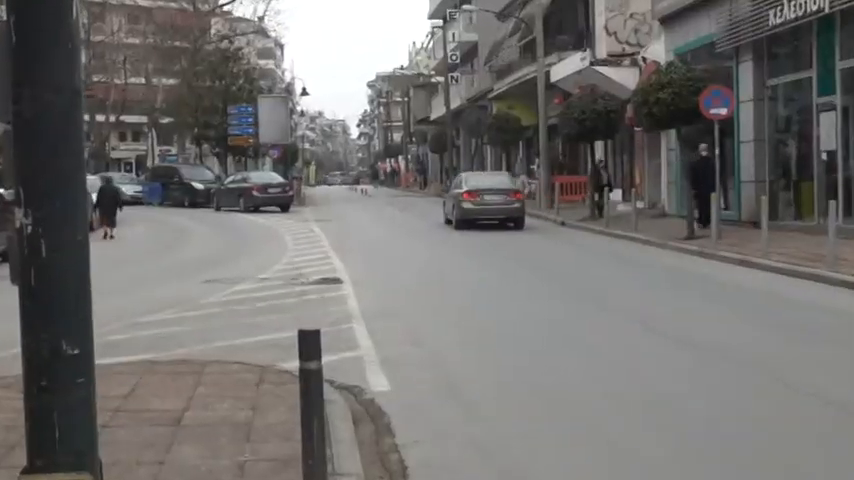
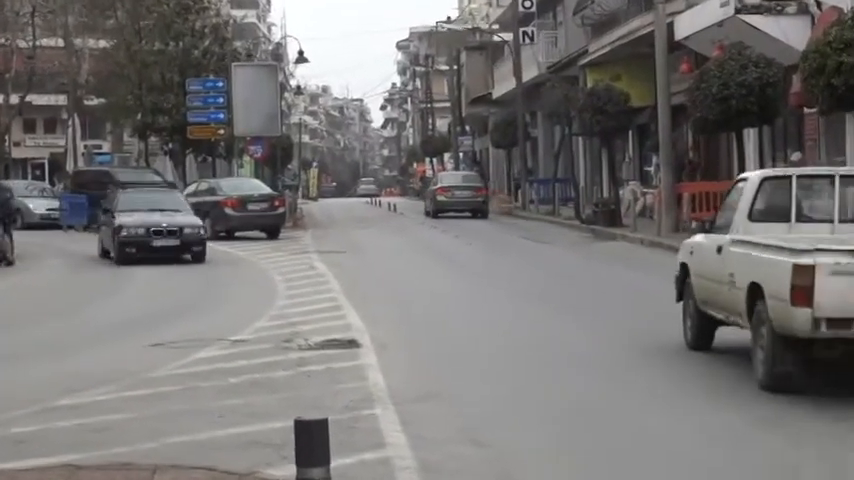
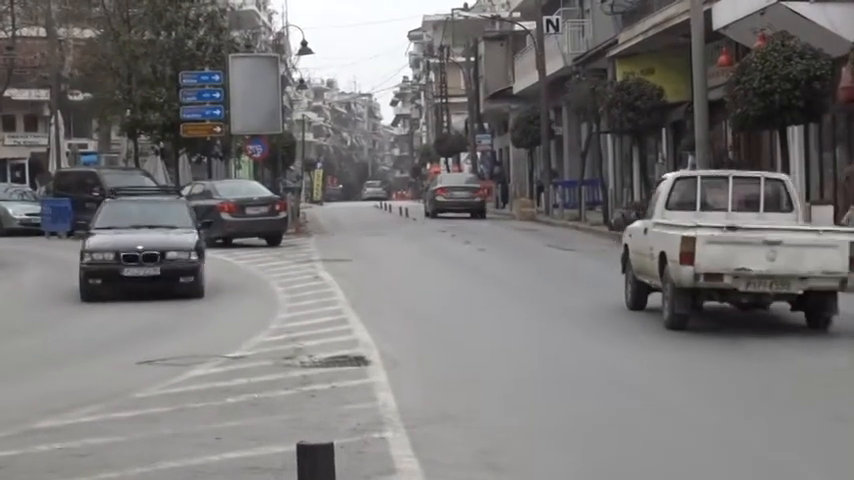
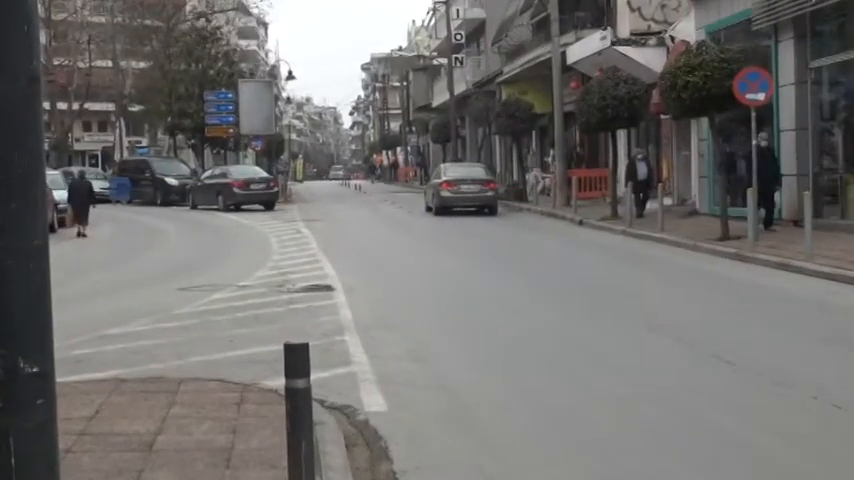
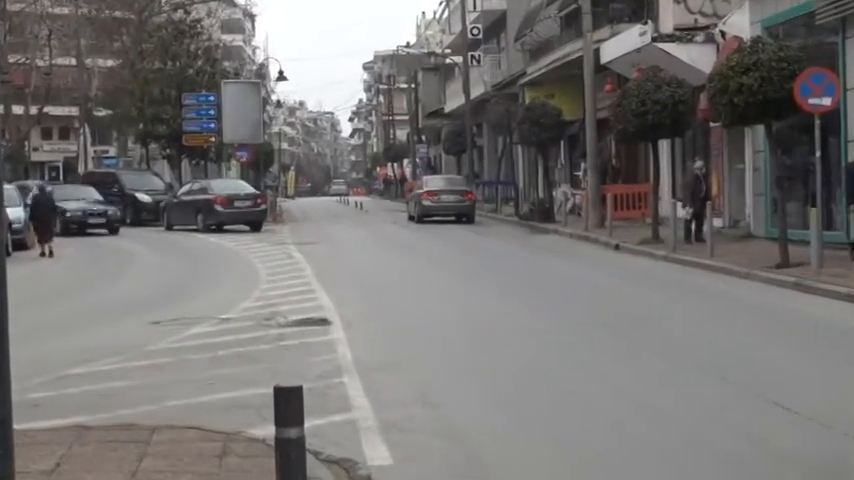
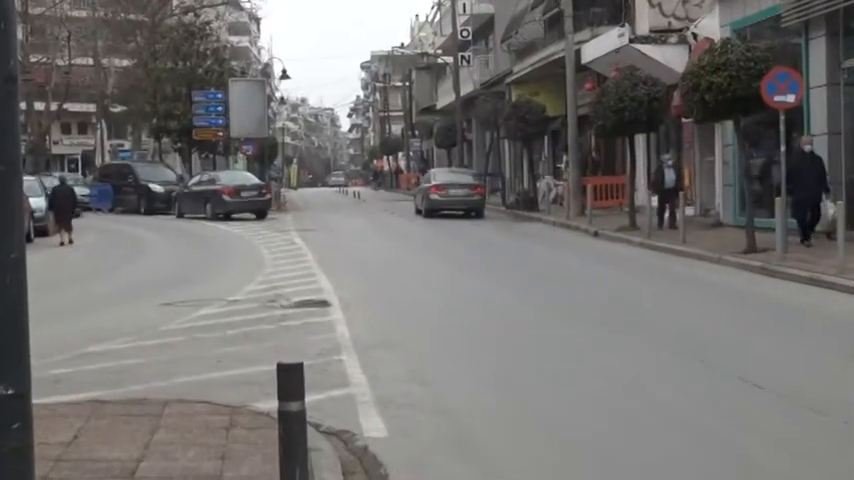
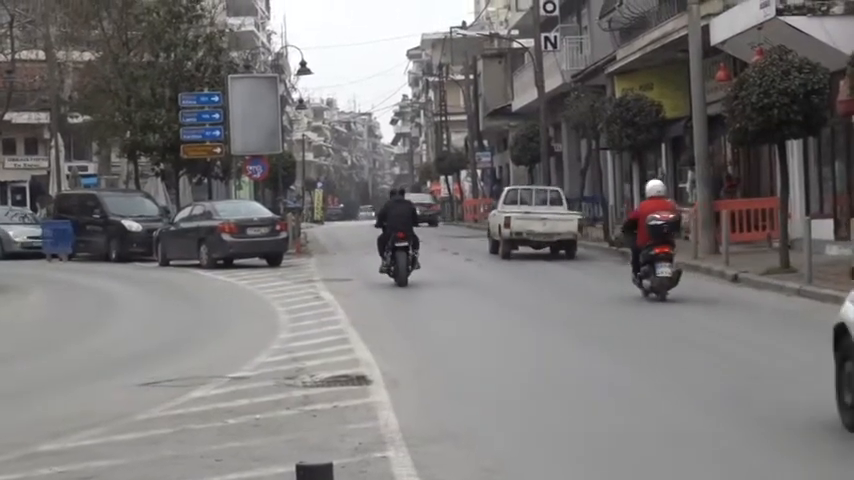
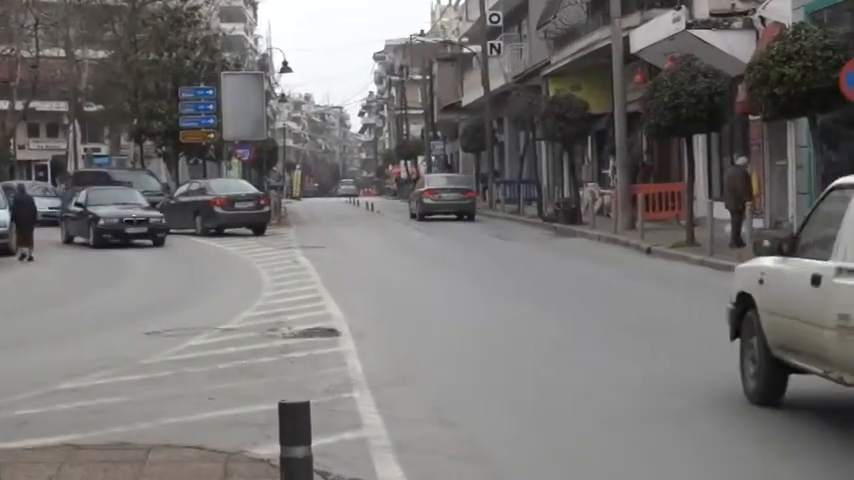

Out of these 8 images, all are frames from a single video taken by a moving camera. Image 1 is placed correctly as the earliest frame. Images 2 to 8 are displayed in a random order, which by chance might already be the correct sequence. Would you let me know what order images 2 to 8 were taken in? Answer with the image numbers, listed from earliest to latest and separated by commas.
4, 6, 5, 8, 2, 3, 7
